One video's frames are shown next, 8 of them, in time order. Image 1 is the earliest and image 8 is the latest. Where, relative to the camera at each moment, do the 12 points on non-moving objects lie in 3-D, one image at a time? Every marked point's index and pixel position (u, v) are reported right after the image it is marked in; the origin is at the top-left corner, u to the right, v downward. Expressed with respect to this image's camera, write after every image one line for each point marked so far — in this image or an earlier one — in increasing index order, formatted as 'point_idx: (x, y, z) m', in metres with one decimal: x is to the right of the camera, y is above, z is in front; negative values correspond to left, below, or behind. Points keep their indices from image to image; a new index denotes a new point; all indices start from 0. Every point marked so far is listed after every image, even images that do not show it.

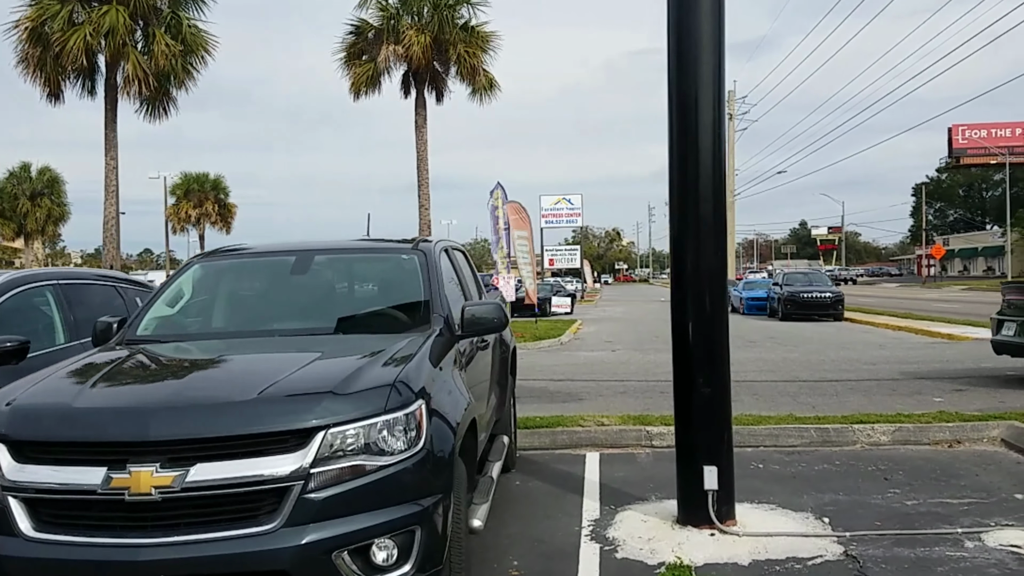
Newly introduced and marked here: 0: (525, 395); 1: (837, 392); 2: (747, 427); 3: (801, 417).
0: (+0.2, -1.5, +12.0) m
1: (+4.2, -1.3, +11.1) m
2: (+2.2, -1.3, +8.0) m
3: (+2.8, -1.2, +8.3) m
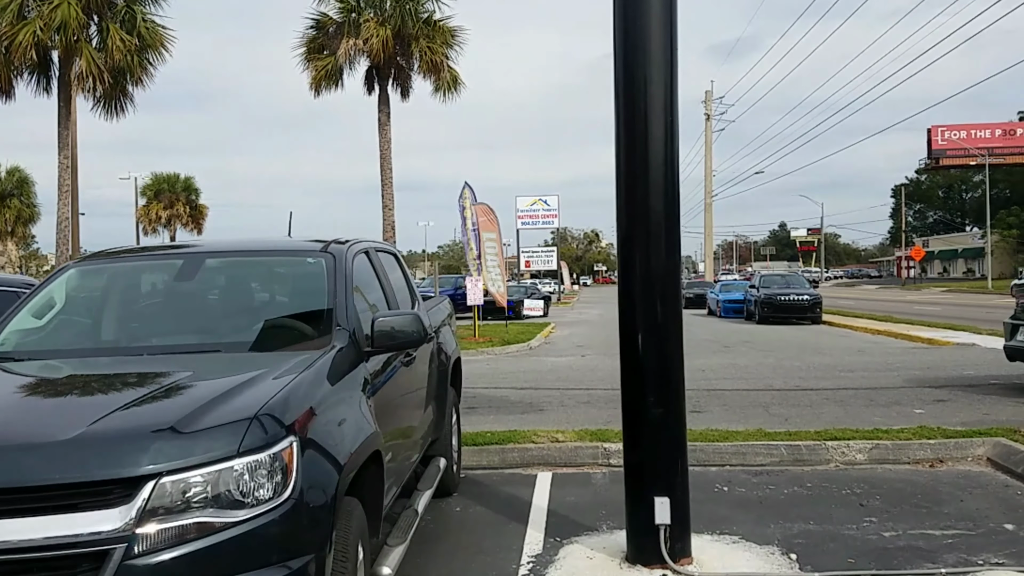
0: (-0.4, -1.5, +11.3) m
1: (+3.7, -1.4, +10.6) m
2: (+1.7, -1.3, +7.4) m
3: (+2.3, -1.3, +7.7) m
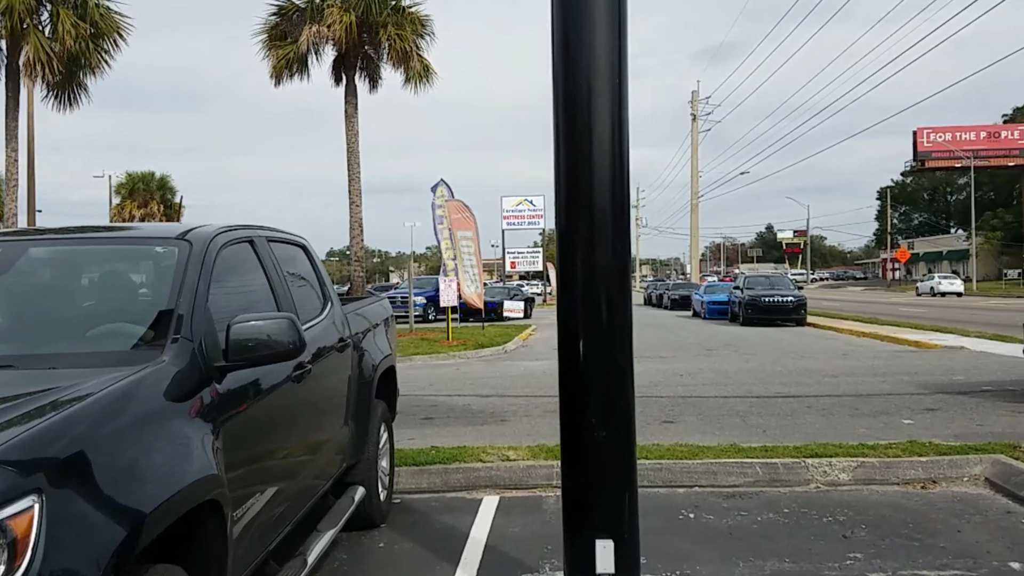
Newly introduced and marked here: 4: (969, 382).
0: (-0.9, -1.5, +10.5) m
1: (+3.2, -1.4, +9.8) m
2: (+1.3, -1.3, +6.6) m
3: (+1.9, -1.3, +6.9) m
4: (+6.0, -1.3, +11.4) m
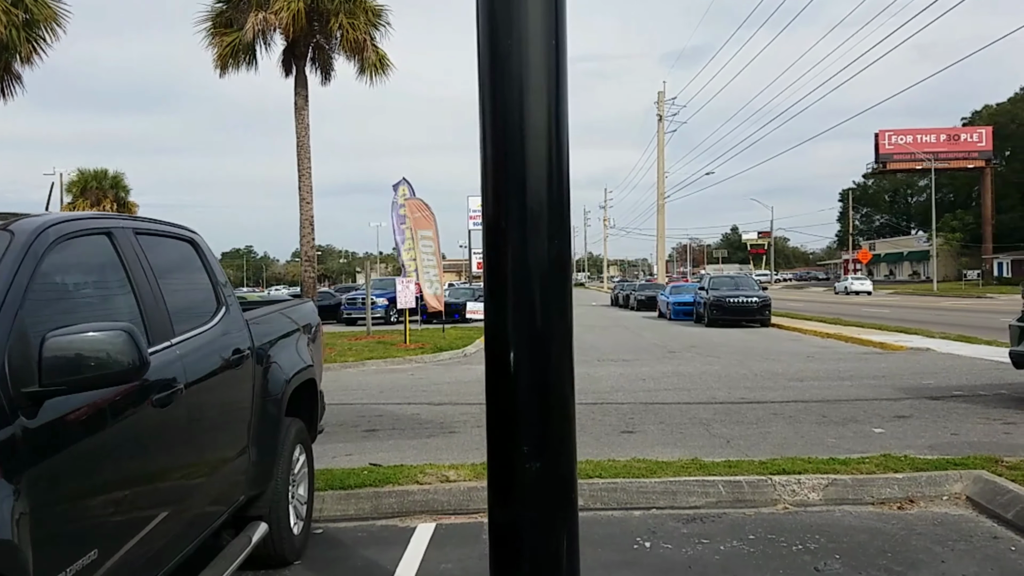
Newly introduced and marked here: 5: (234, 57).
0: (-1.4, -1.6, +9.8) m
1: (+2.7, -1.4, +9.3) m
2: (+0.9, -1.3, +6.0) m
3: (+1.4, -1.3, +6.4) m
4: (+5.4, -1.3, +10.9) m
5: (-5.7, +4.7, +17.7) m
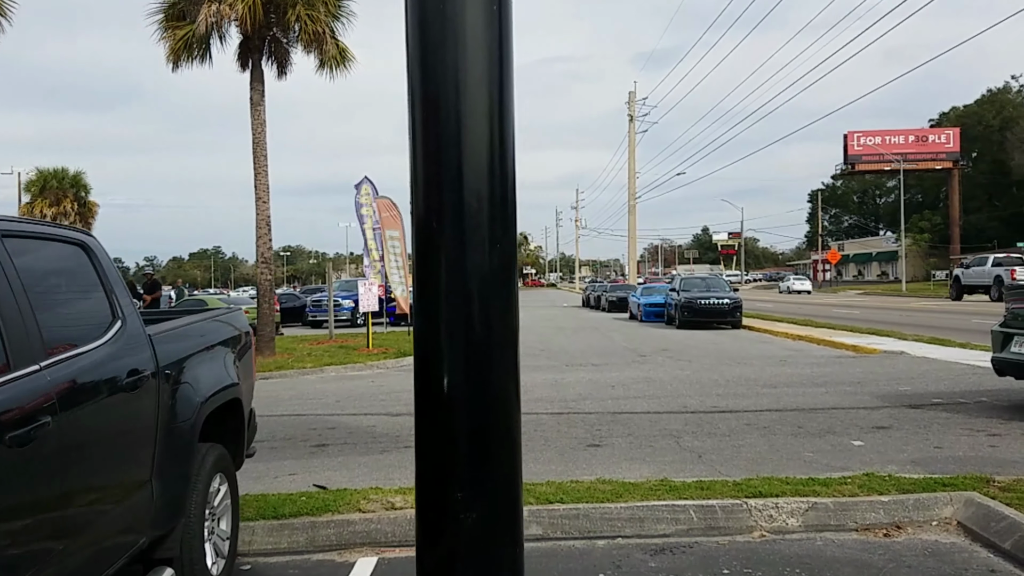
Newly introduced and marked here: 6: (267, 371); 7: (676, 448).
0: (-1.9, -1.6, +9.2) m
1: (+2.2, -1.5, +8.8) m
2: (+0.6, -1.4, +5.5) m
3: (+1.1, -1.3, +5.8) m
4: (+5.0, -1.3, +10.5) m
5: (-6.4, +4.7, +16.9) m
6: (-4.4, -1.5, +15.6) m
7: (+1.5, -1.5, +8.1) m
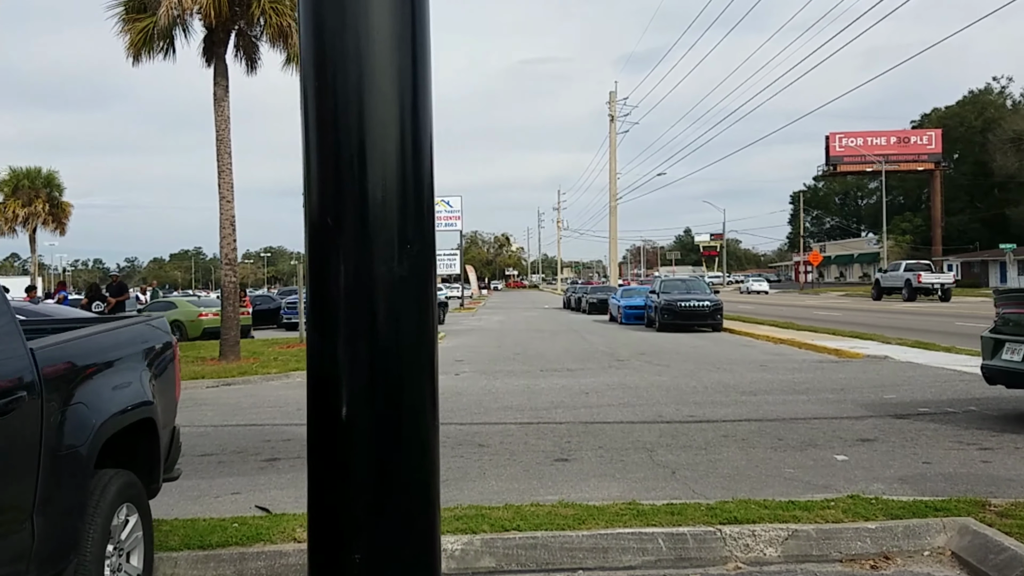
0: (-2.2, -1.7, +8.7) m
1: (+1.9, -1.5, +8.3) m
2: (+0.3, -1.4, +5.0) m
3: (+0.8, -1.4, +5.3) m
4: (+4.6, -1.3, +10.1) m
5: (-6.9, +4.6, +16.3) m
6: (-4.9, -1.6, +15.0) m
7: (+1.2, -1.5, +7.6) m
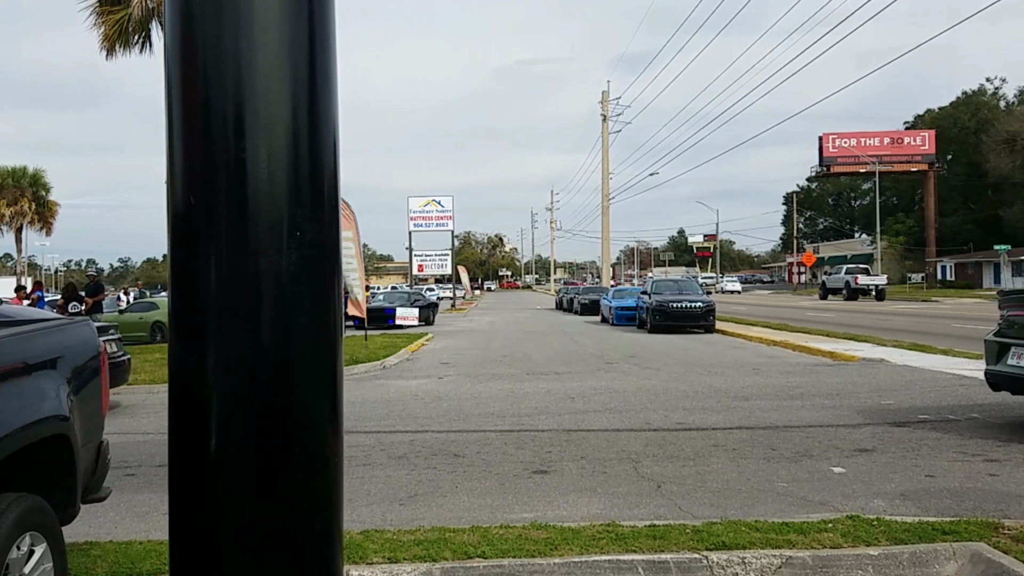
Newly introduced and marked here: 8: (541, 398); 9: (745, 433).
0: (-2.4, -1.7, +8.2) m
1: (+1.7, -1.5, +7.8) m
2: (+0.1, -1.4, +4.5) m
3: (+0.6, -1.4, +4.9) m
4: (+4.4, -1.4, +9.6) m
5: (-7.2, +4.6, +15.7) m
6: (-5.2, -1.6, +14.5) m
7: (+1.0, -1.6, +7.1) m
8: (+0.4, -1.5, +11.9) m
9: (+2.3, -1.4, +8.5) m
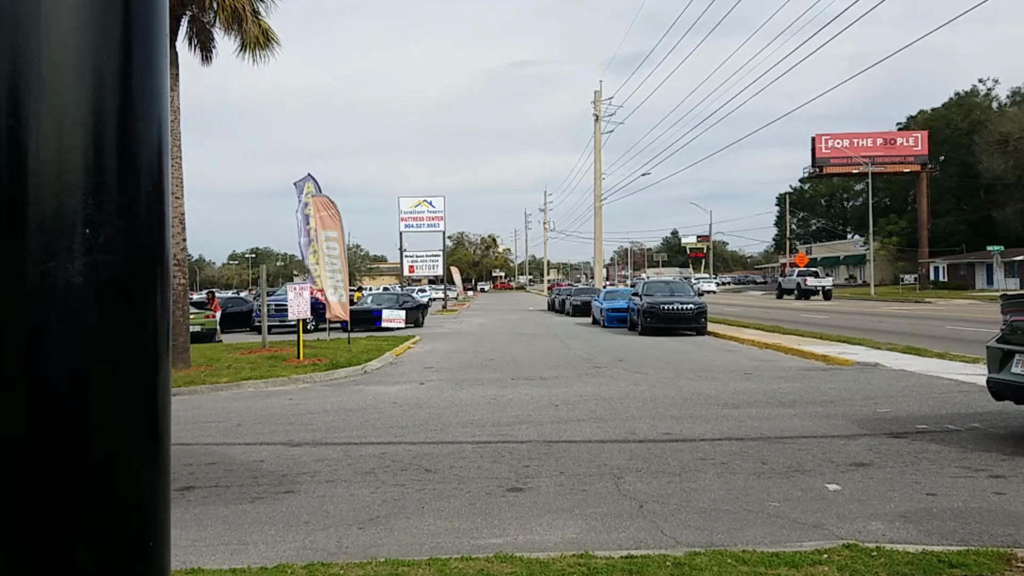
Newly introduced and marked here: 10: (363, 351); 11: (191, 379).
0: (-2.7, -1.7, +7.7) m
1: (+1.5, -1.5, +7.4) m
2: (-0.1, -1.5, +4.0) m
3: (+0.4, -1.4, +4.4) m
4: (+4.1, -1.4, +9.2) m
5: (-7.4, +4.6, +15.2) m
6: (-5.5, -1.6, +14.0) m
7: (+0.8, -1.6, +6.6) m
8: (+0.2, -1.6, +11.4) m
9: (+2.1, -1.5, +8.1) m
10: (-3.4, -1.4, +19.7) m
11: (-5.4, -1.5, +14.4) m
